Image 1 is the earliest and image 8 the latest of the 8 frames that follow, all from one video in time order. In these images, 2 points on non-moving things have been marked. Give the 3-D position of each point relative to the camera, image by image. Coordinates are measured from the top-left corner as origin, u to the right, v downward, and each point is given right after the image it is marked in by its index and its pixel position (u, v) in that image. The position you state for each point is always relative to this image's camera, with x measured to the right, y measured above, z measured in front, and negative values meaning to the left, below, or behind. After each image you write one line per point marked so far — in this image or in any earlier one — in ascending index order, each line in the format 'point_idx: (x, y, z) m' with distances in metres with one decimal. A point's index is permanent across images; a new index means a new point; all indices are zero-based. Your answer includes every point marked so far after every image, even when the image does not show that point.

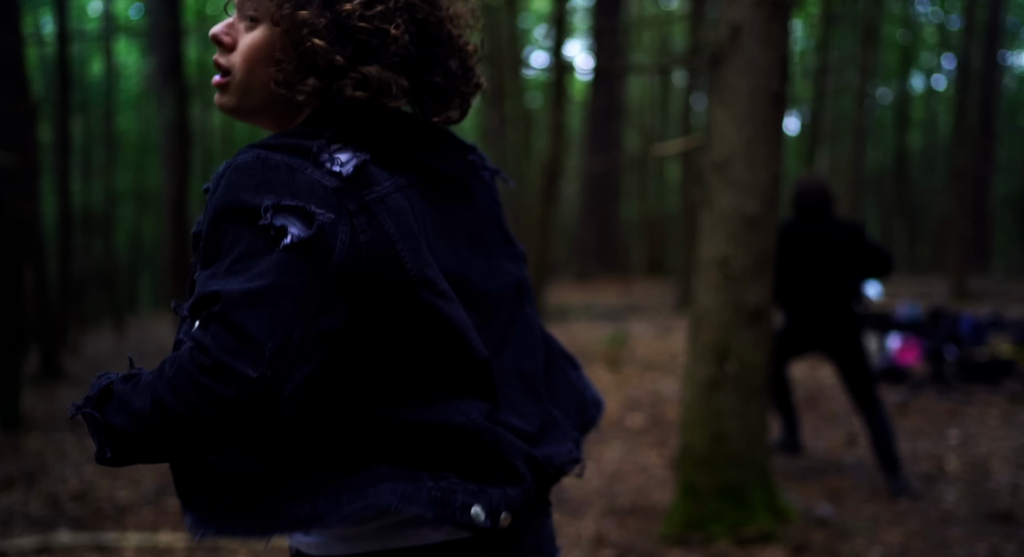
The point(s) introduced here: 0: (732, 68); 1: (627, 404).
0: (+0.9, +0.8, +3.5) m
1: (+0.9, -1.0, +6.9) m
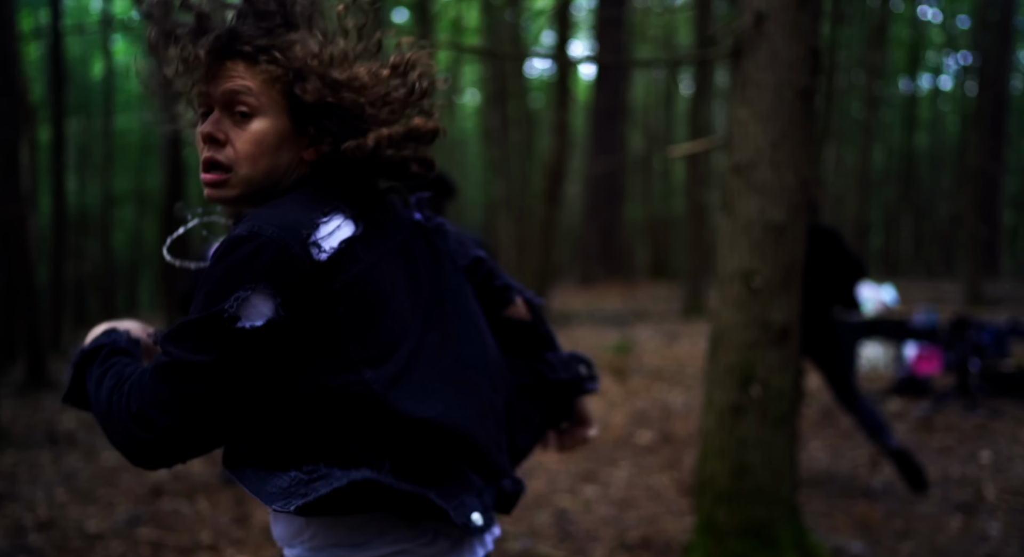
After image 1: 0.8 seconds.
0: (+0.9, +0.8, +3.2) m
1: (+0.9, -1.1, +6.6) m
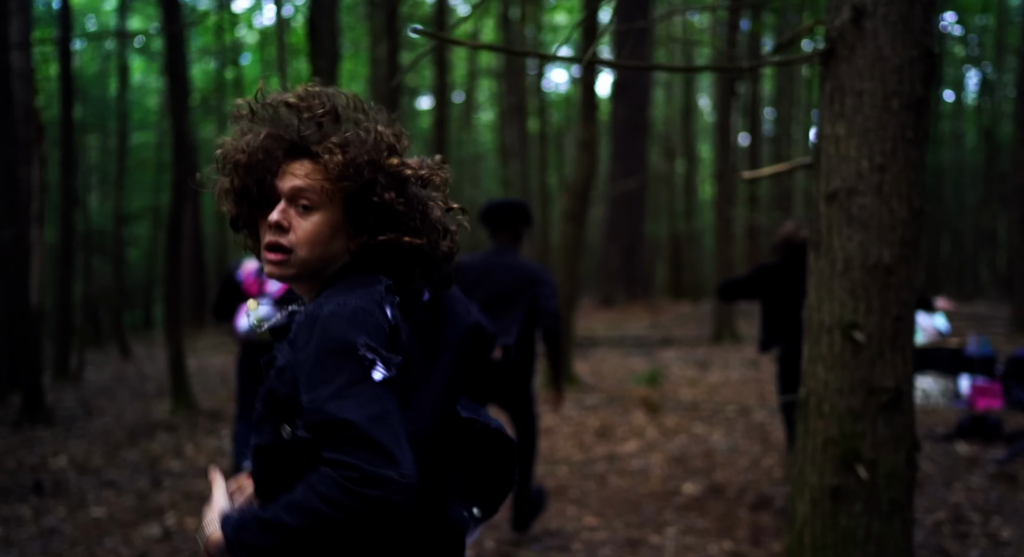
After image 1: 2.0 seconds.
0: (+1.0, +0.6, +2.6) m
1: (+1.1, -1.3, +6.0) m
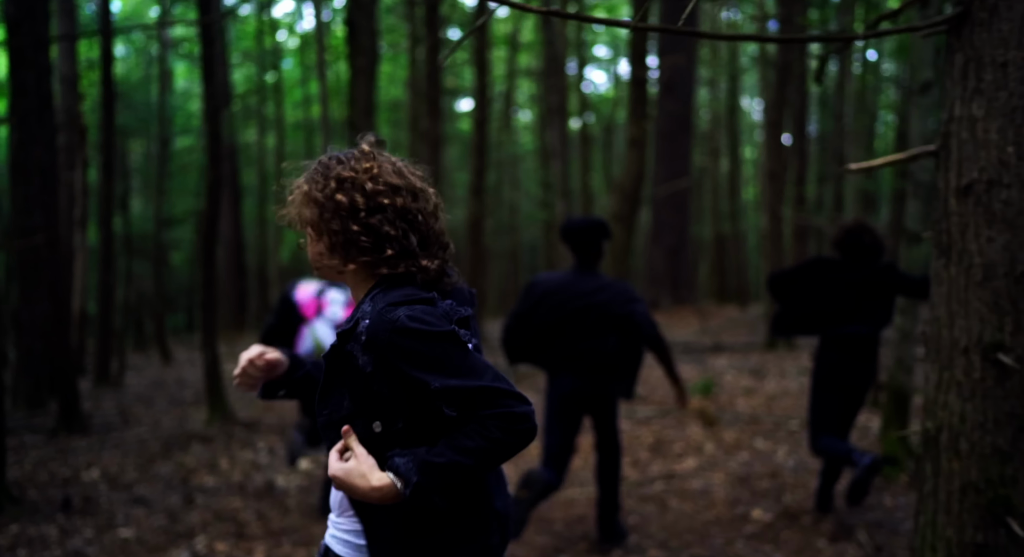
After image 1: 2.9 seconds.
0: (+1.2, +0.6, +2.2) m
1: (+1.4, -1.3, +5.6) m
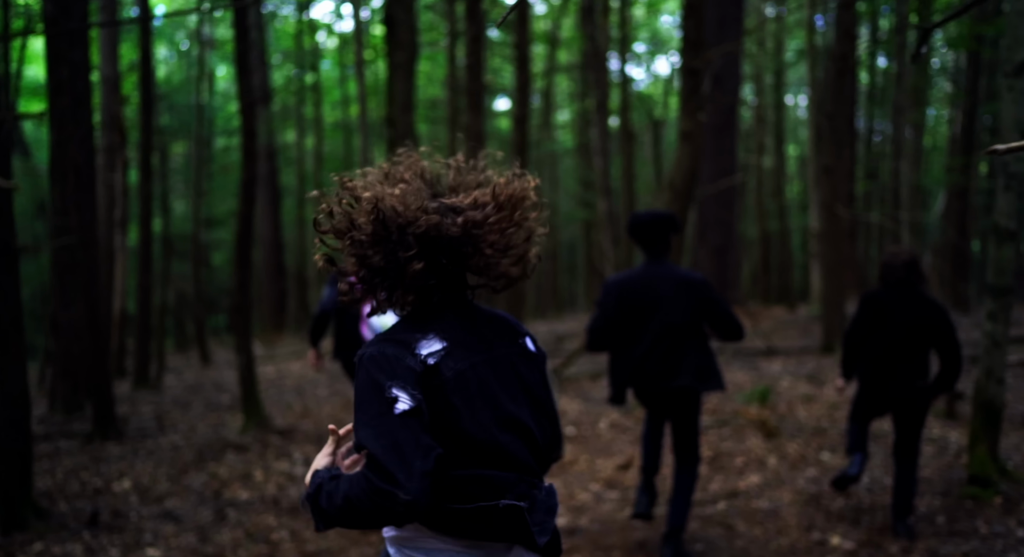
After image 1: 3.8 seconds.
0: (+1.3, +0.6, +1.8) m
1: (+1.7, -1.3, +5.1) m
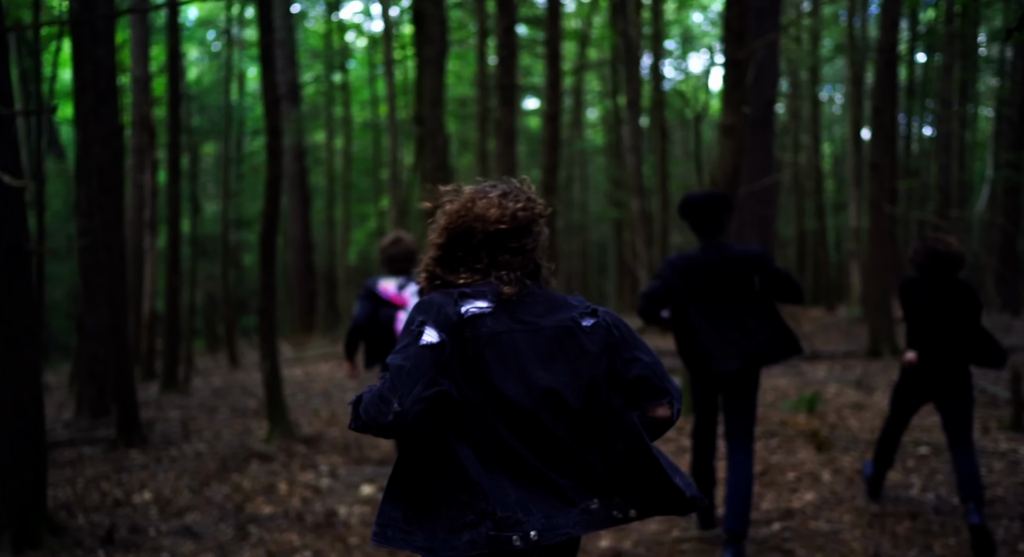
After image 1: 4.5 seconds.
0: (+1.4, +0.6, +1.4) m
1: (+1.9, -1.3, +4.8) m
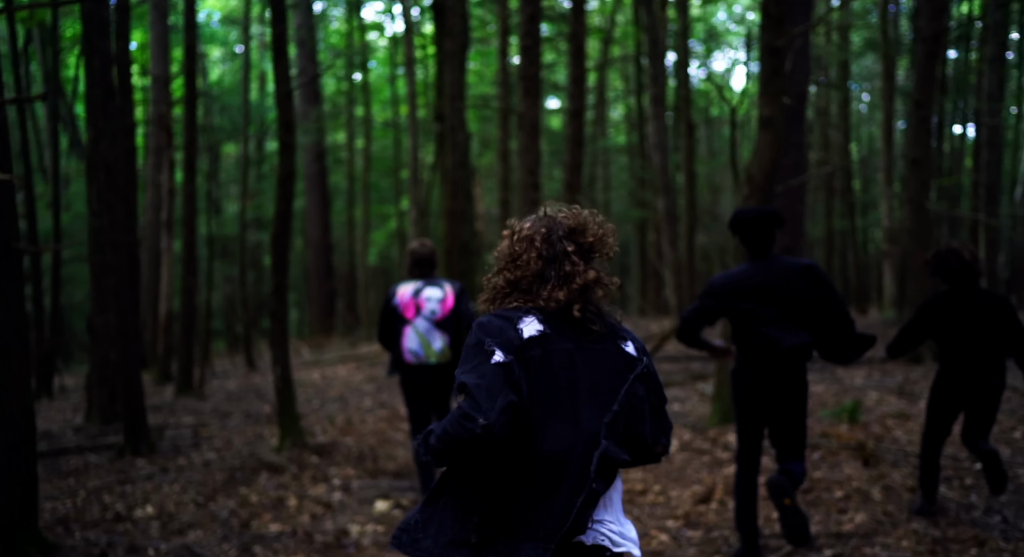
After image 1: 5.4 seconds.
0: (+1.5, +0.6, +0.9) m
1: (+2.1, -1.3, +4.3) m
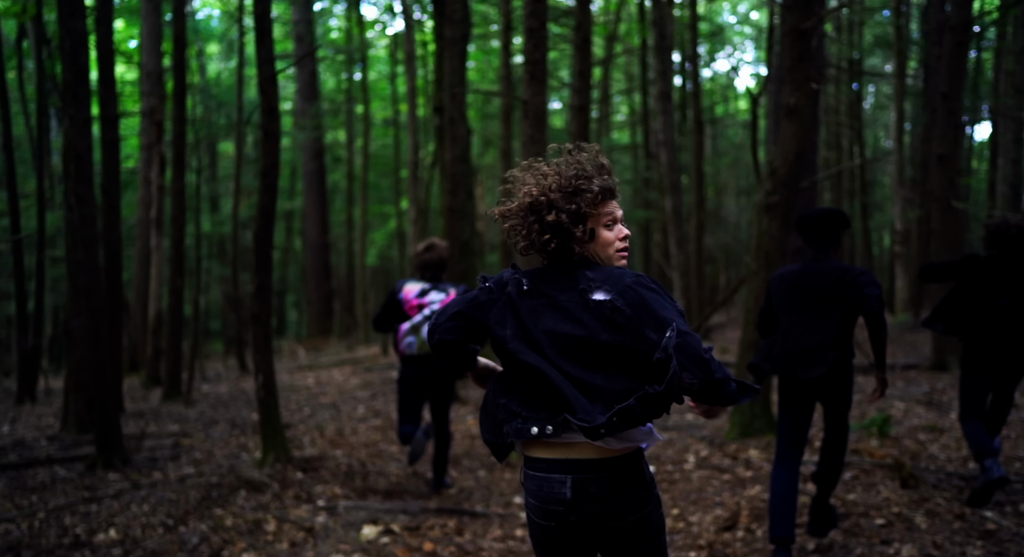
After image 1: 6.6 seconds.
0: (+1.5, +0.6, +0.4) m
1: (+2.1, -1.4, +3.8) m
